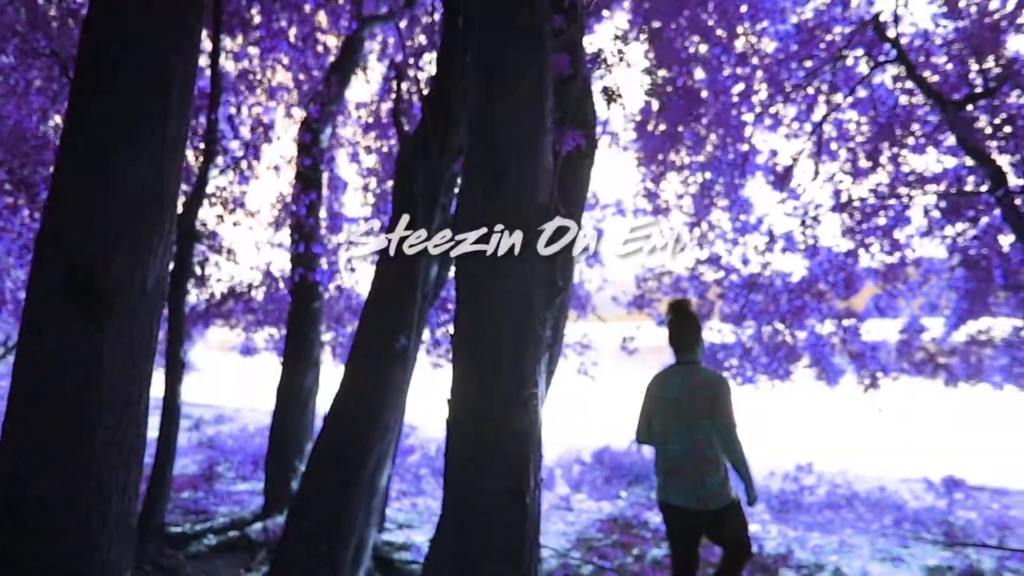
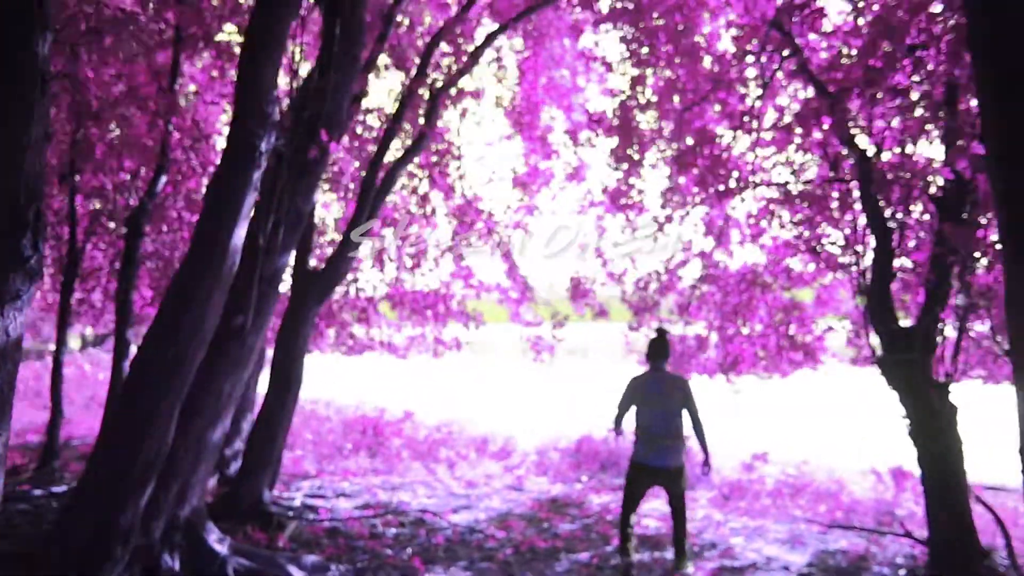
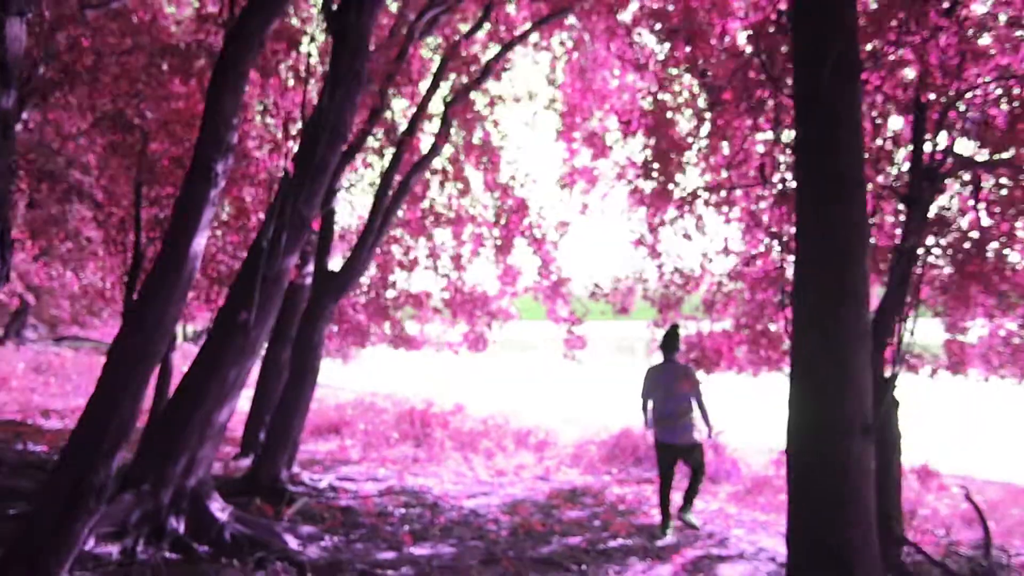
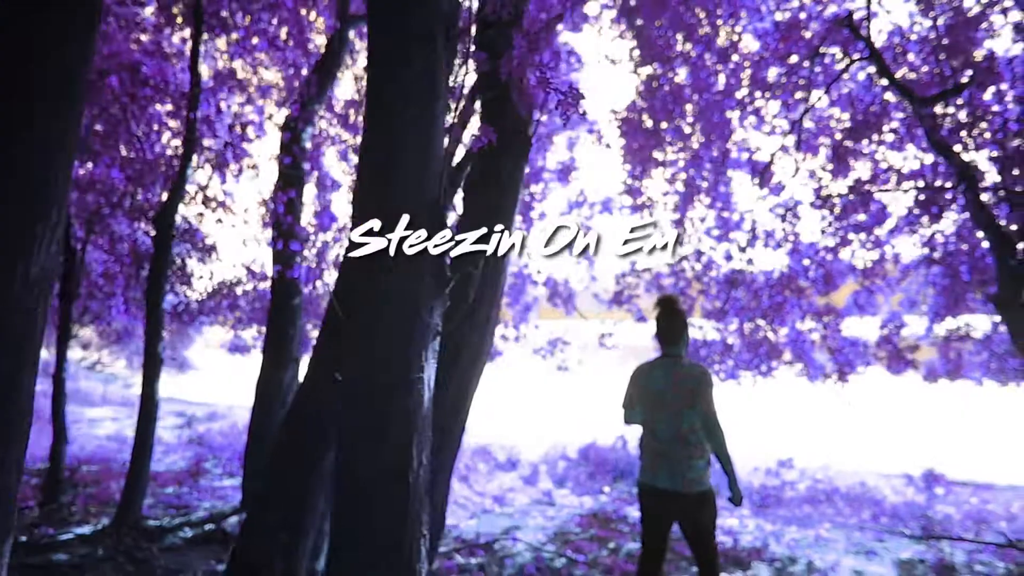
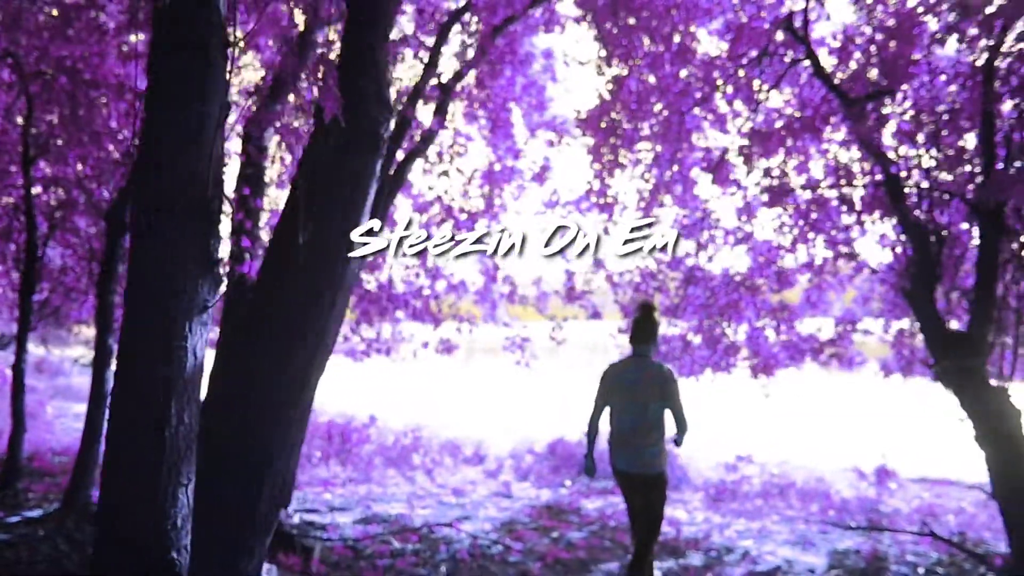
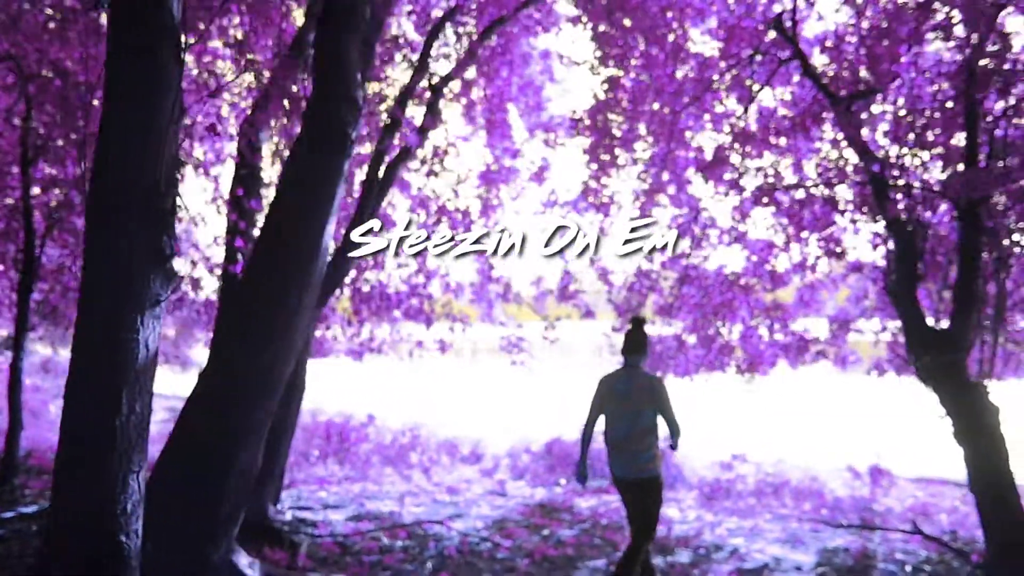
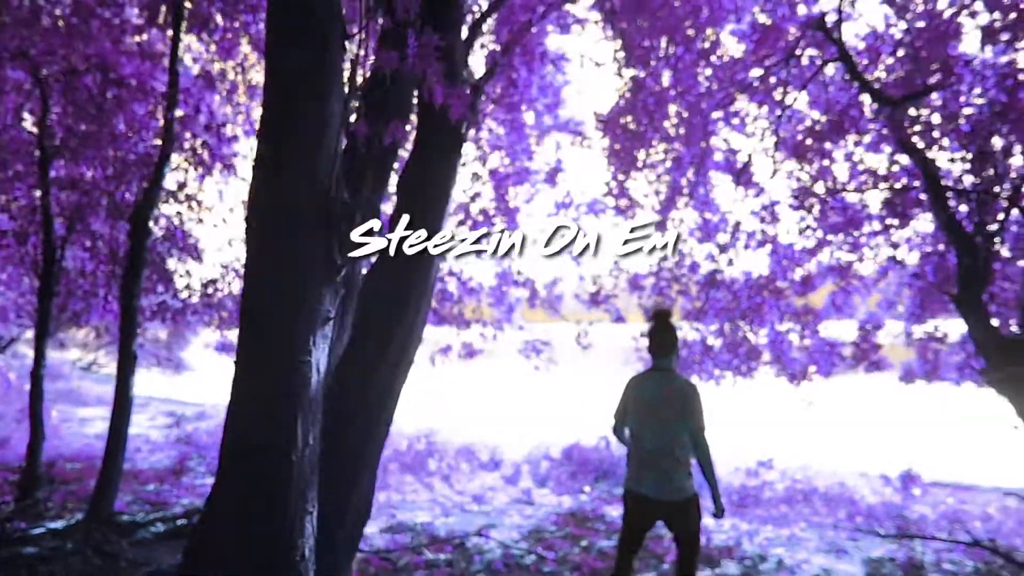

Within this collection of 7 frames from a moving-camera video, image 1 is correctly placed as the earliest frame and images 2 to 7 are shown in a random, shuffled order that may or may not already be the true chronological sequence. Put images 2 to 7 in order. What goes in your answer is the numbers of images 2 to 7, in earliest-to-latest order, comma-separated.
4, 7, 5, 6, 2, 3
